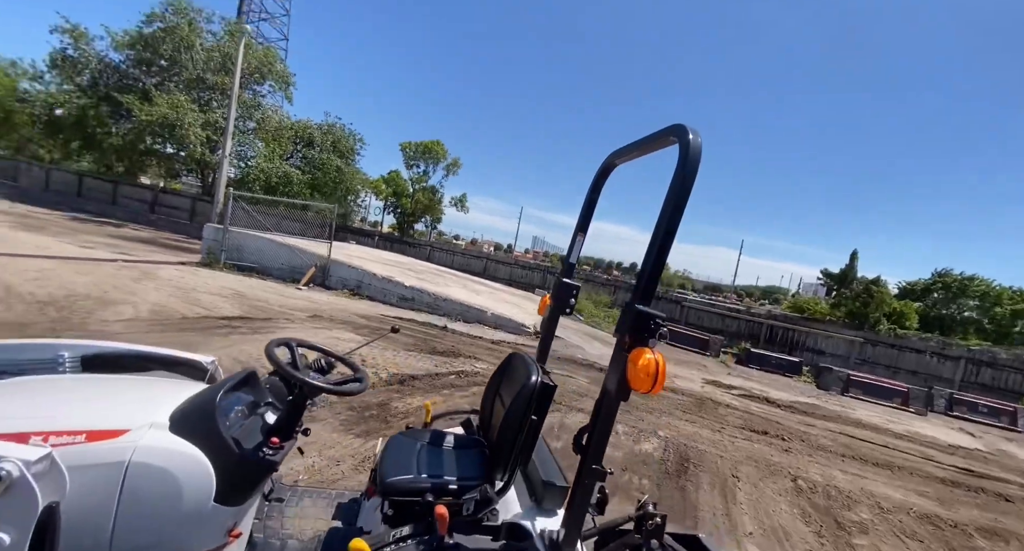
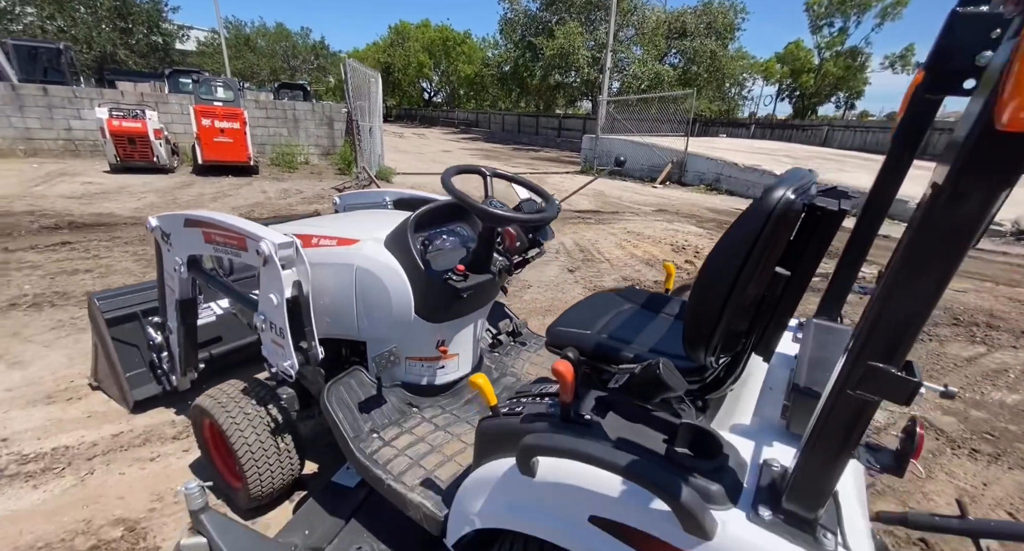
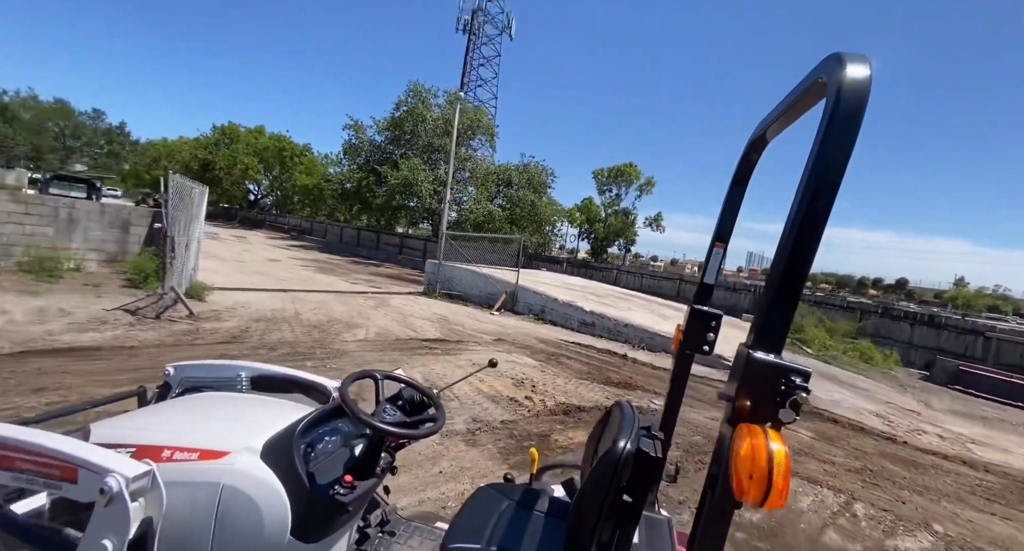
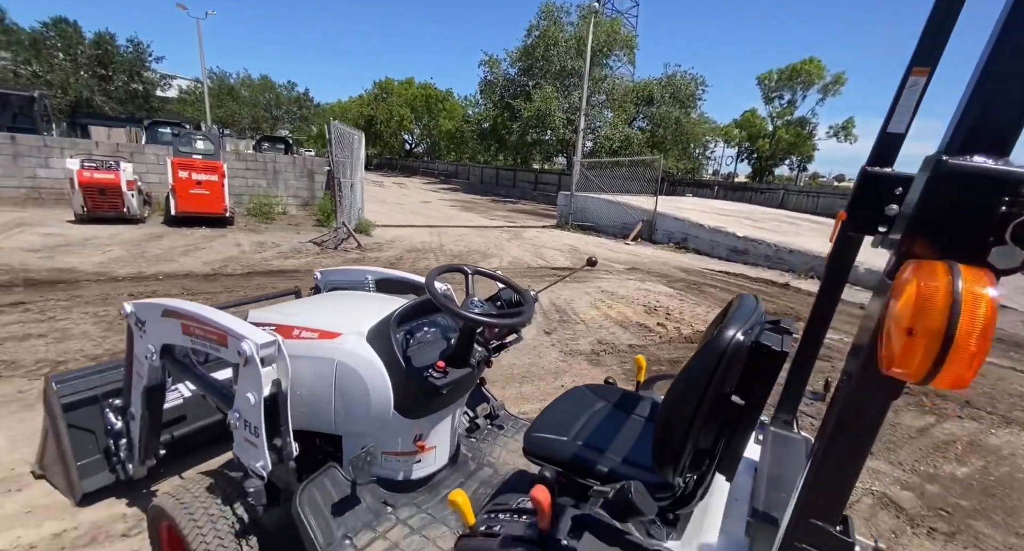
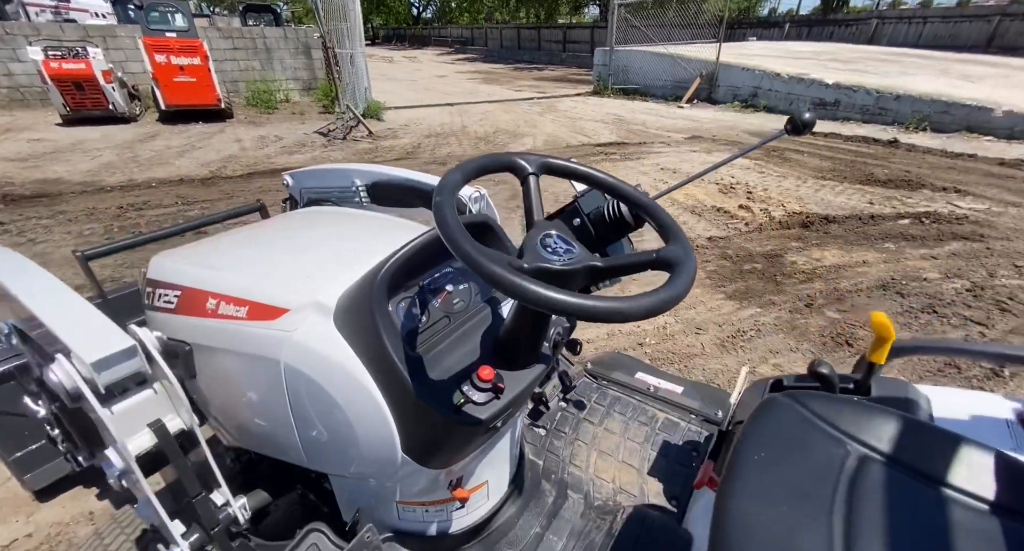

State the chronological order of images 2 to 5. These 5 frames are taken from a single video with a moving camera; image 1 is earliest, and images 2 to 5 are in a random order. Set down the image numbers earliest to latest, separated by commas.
3, 4, 2, 5
